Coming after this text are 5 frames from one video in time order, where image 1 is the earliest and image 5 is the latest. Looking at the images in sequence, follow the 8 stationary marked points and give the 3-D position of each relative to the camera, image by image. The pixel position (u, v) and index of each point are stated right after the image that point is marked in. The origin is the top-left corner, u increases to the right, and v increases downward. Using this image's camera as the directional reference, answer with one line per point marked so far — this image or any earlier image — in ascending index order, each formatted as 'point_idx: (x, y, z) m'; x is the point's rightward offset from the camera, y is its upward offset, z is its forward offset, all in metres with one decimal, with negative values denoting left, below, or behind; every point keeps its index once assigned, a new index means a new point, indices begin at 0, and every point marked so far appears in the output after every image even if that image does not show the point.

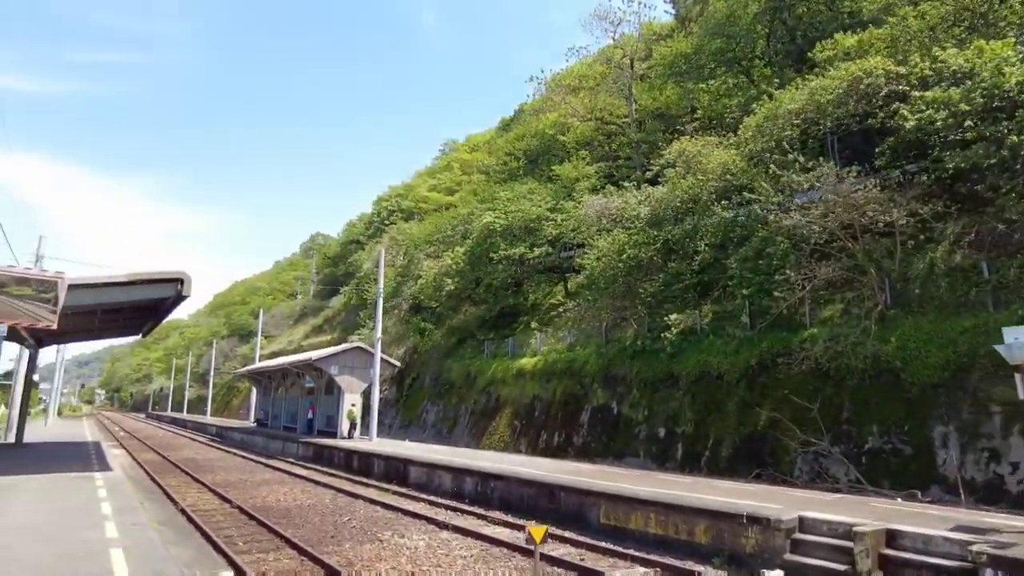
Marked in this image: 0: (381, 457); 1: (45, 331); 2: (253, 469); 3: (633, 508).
0: (-3.2, -4.1, +16.0) m
1: (-13.0, -1.1, +18.3) m
2: (-6.8, -4.8, +17.4) m
3: (+1.6, -3.0, +9.0) m
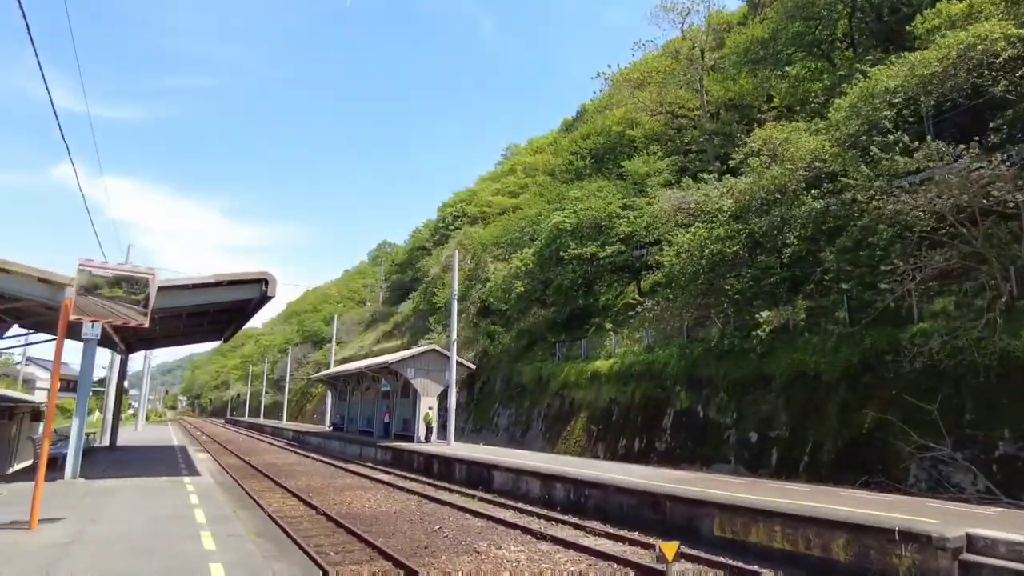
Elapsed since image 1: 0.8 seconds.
0: (-1.2, -4.1, +15.5) m
1: (-10.8, -1.3, +18.8) m
2: (-4.6, -4.9, +17.3) m
3: (+3.0, -2.8, +8.1) m
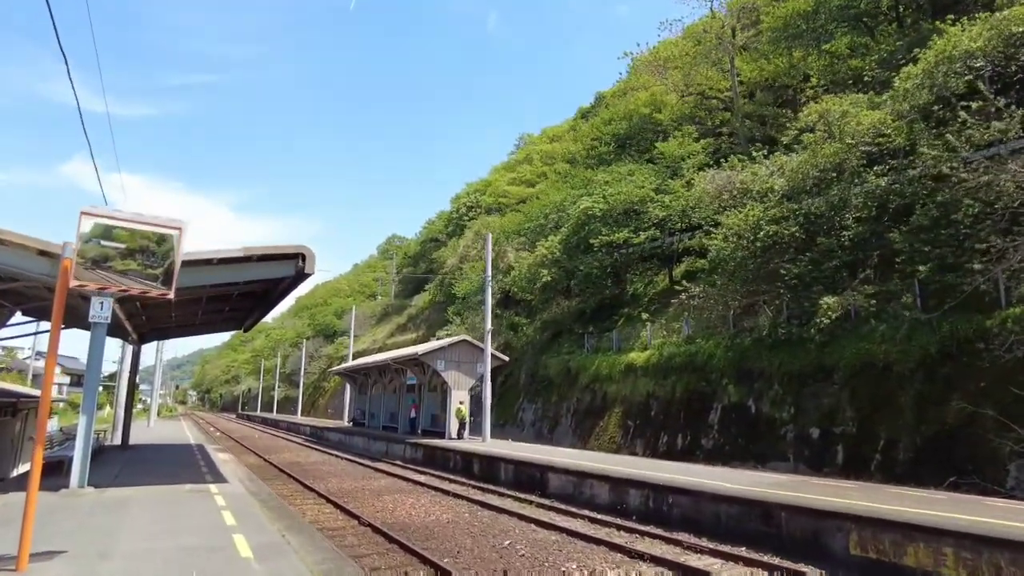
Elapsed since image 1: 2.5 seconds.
0: (-0.1, -3.7, +14.1) m
1: (-9.6, -0.9, +17.4) m
2: (-3.5, -4.5, +15.8) m
3: (+4.0, -2.5, +6.6) m
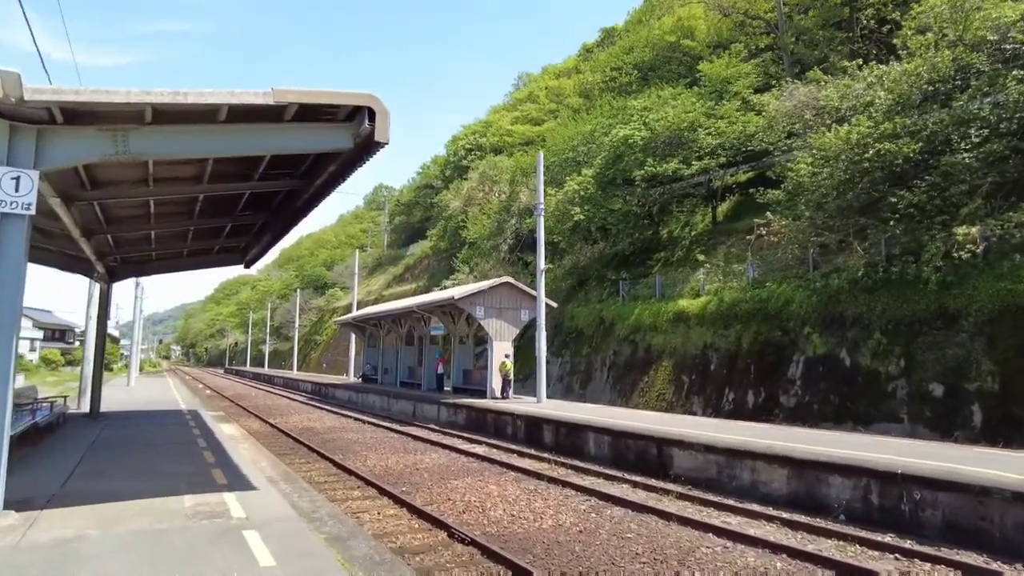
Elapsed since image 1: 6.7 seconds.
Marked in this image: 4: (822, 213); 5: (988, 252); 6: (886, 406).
0: (+1.5, -2.3, +10.8) m
1: (-8.2, +0.6, +13.7) m
2: (-2.0, -3.0, +12.6) m
3: (+5.7, -1.7, +3.4) m
4: (+8.9, +2.2, +19.0) m
5: (+11.3, +0.9, +15.7) m
6: (+9.0, -2.8, +15.9) m
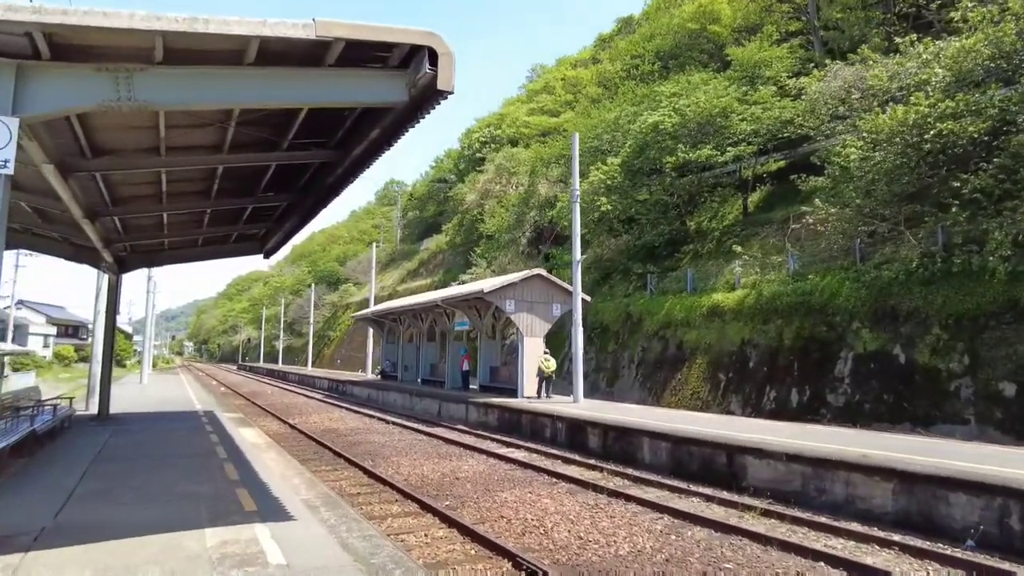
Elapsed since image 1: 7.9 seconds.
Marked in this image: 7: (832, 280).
0: (+2.2, -2.2, +9.8) m
1: (-7.4, +0.8, +12.8) m
2: (-1.3, -2.8, +11.6) m
3: (+6.3, -1.6, +2.3) m
4: (+9.7, +2.4, +17.8) m
5: (+12.1, +1.1, +14.5) m
6: (+9.8, -2.6, +14.8) m
7: (+9.1, +0.2, +18.8) m
